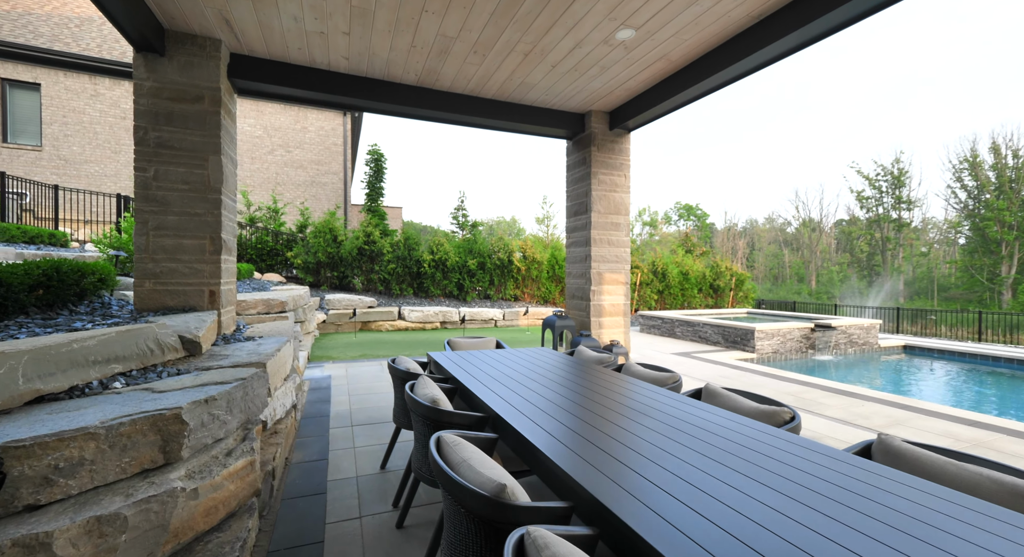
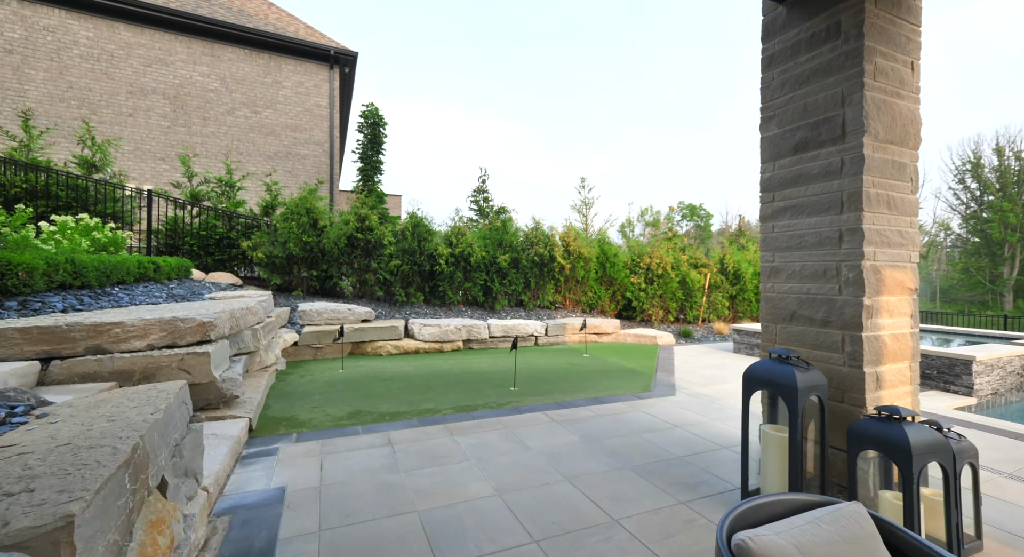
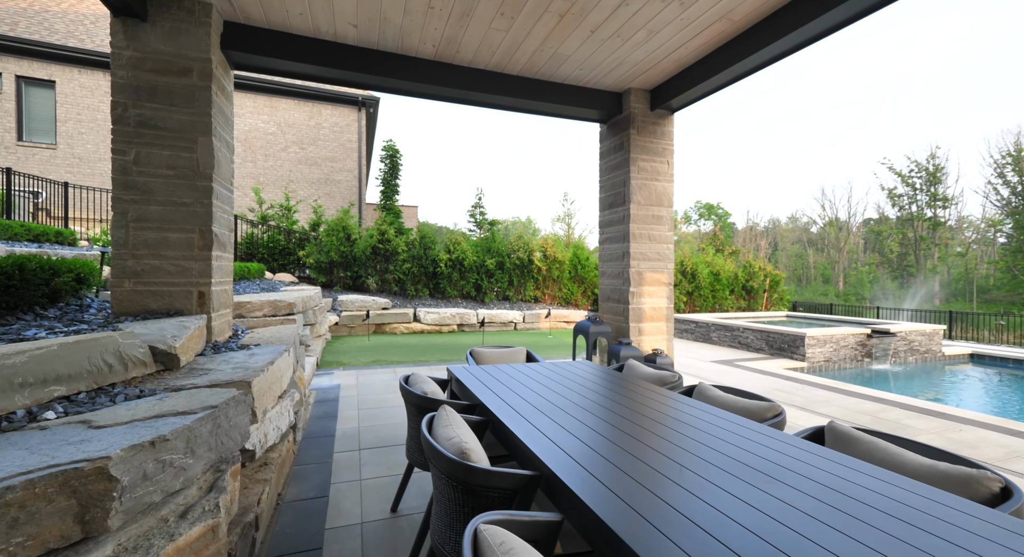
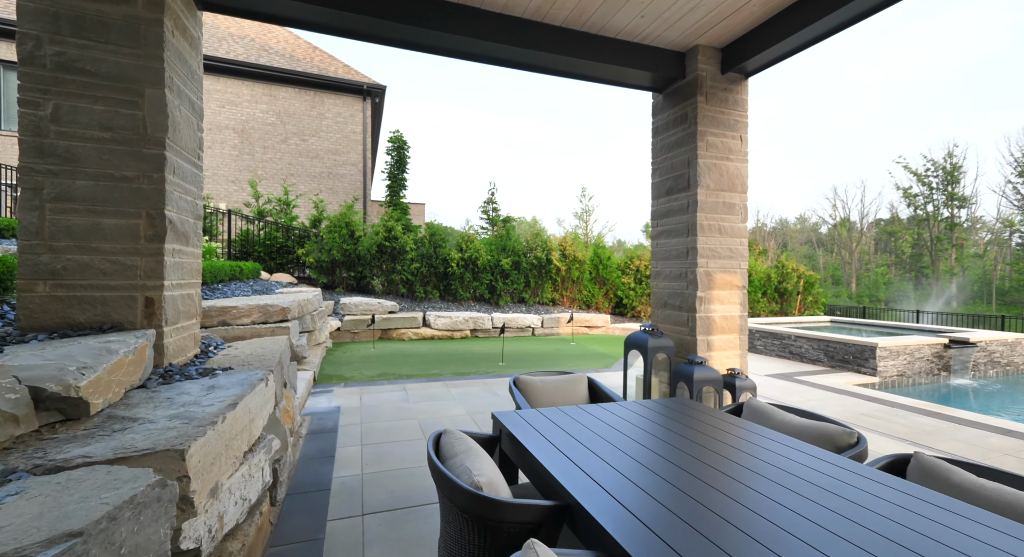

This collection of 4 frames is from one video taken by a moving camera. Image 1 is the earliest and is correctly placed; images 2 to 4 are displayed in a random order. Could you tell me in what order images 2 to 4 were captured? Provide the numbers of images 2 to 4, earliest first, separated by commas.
3, 4, 2
